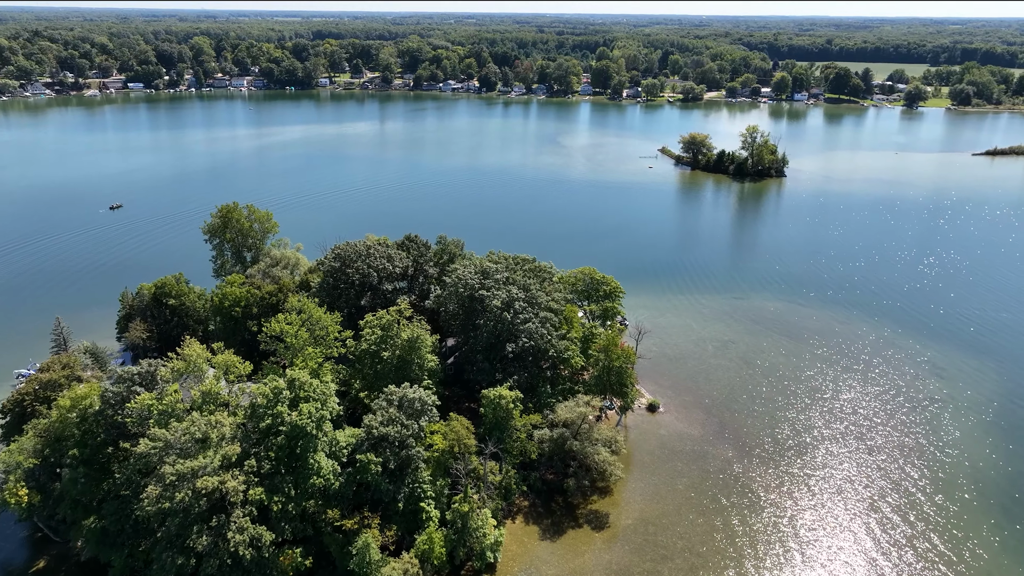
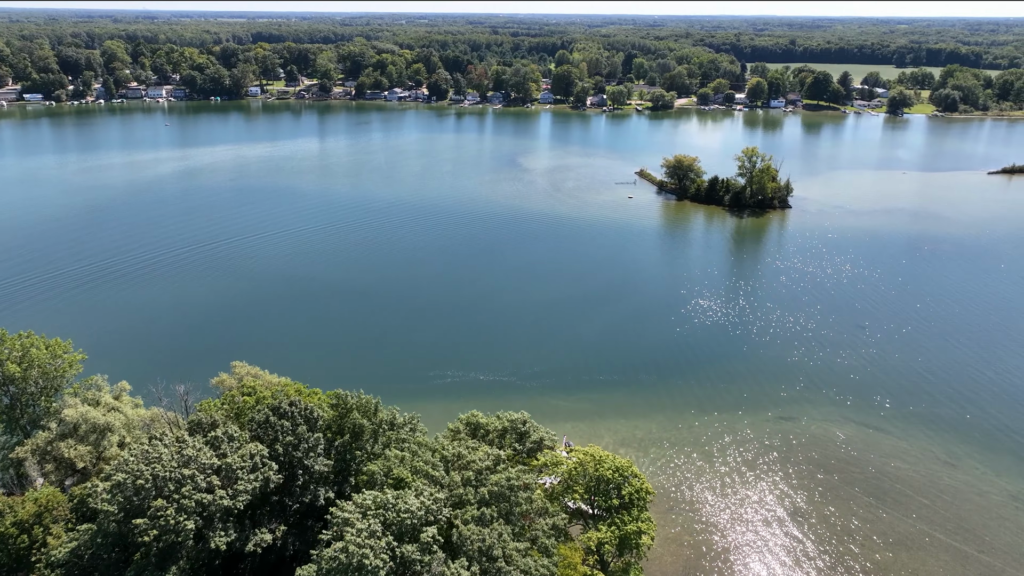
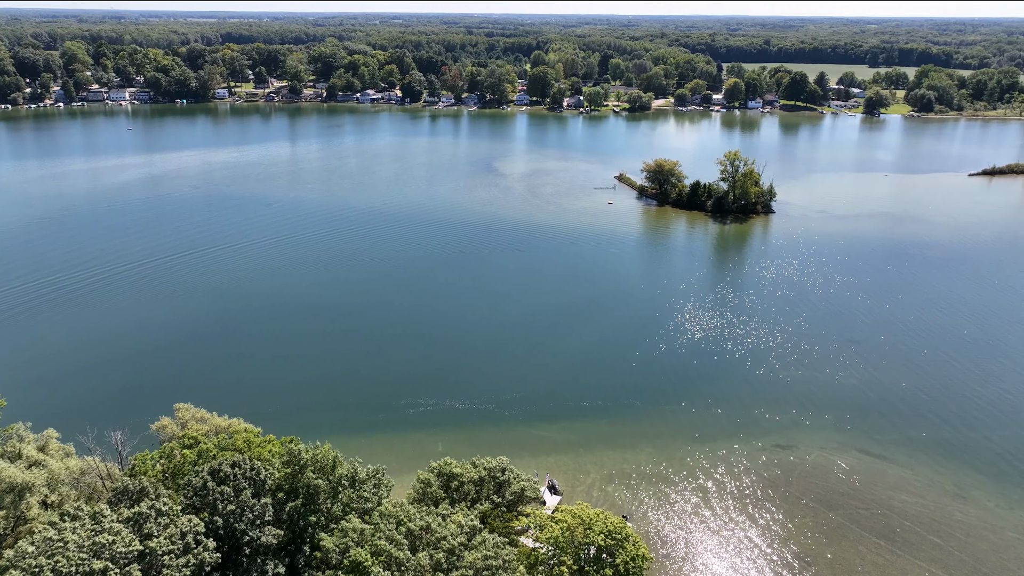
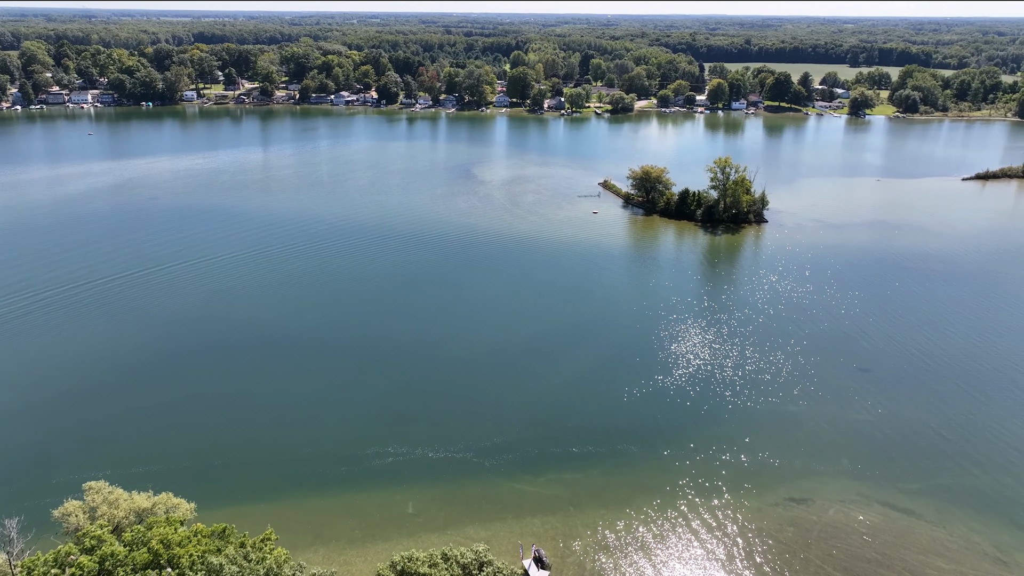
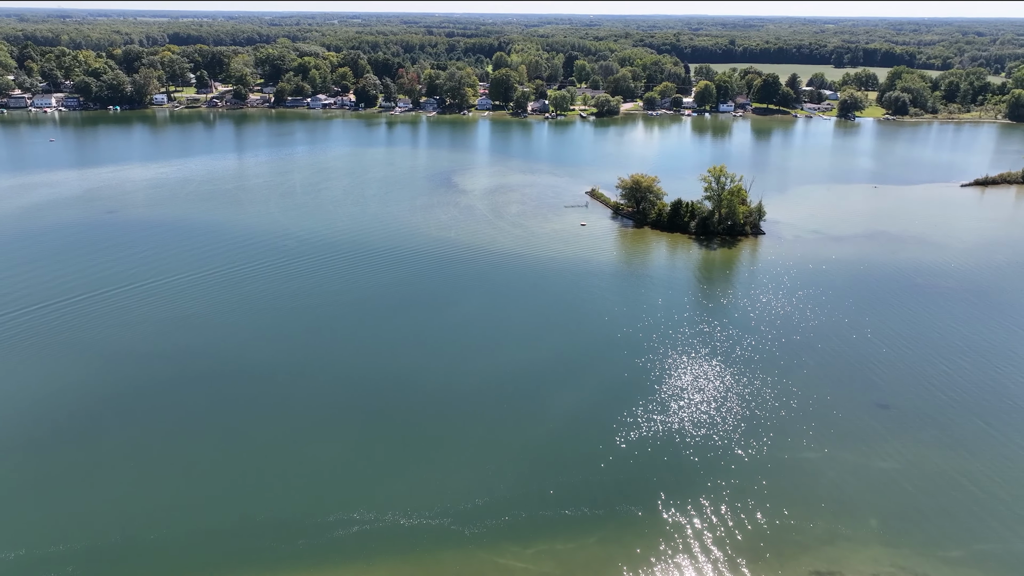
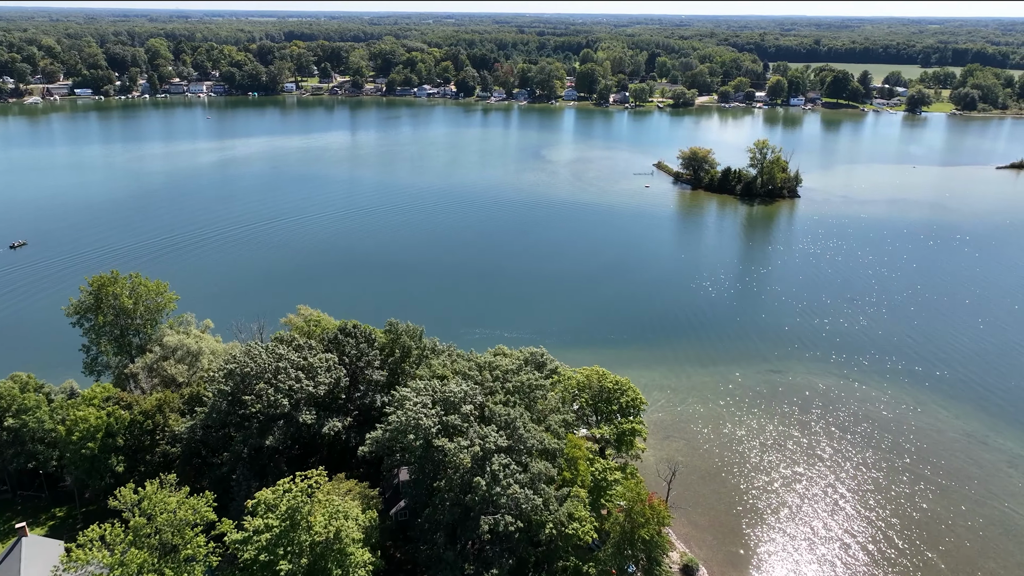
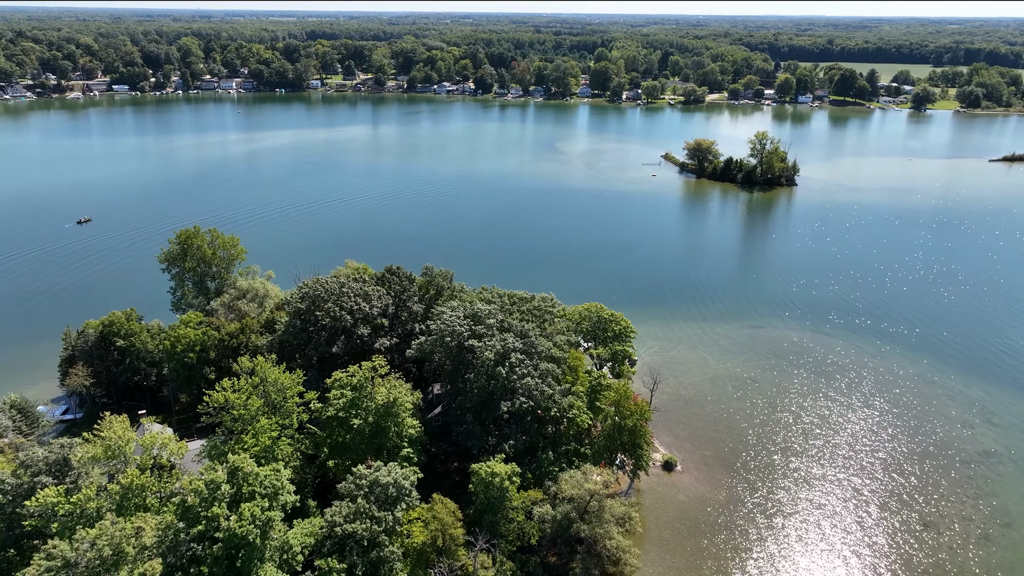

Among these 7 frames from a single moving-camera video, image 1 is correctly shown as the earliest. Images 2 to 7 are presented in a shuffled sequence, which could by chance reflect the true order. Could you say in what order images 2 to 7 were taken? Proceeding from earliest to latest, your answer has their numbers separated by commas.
7, 6, 2, 3, 4, 5
